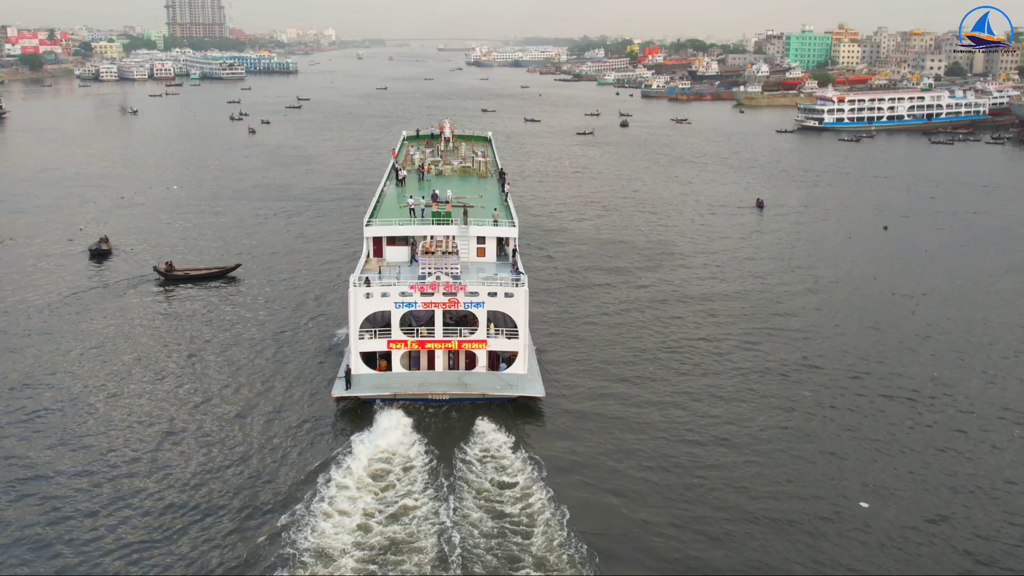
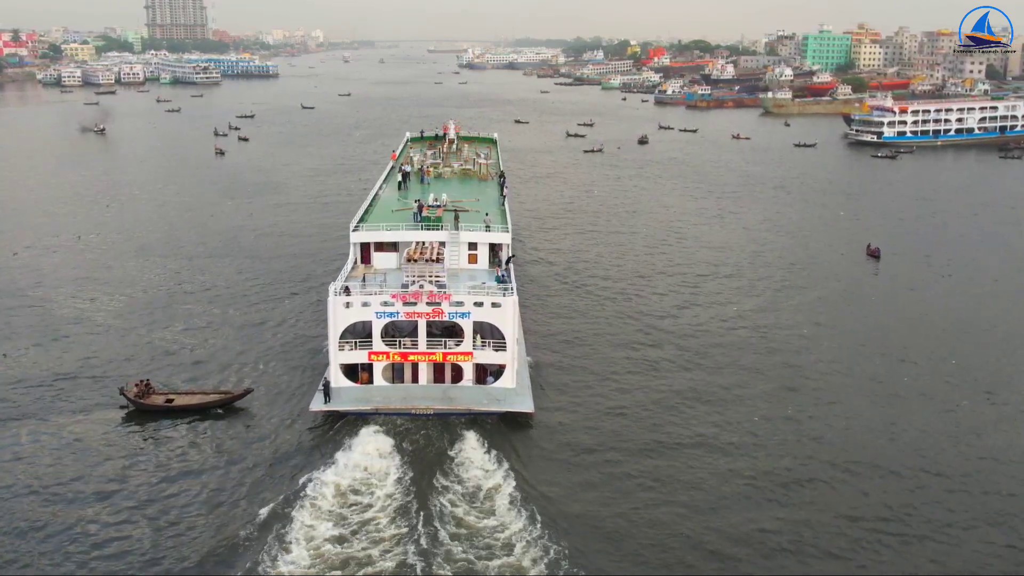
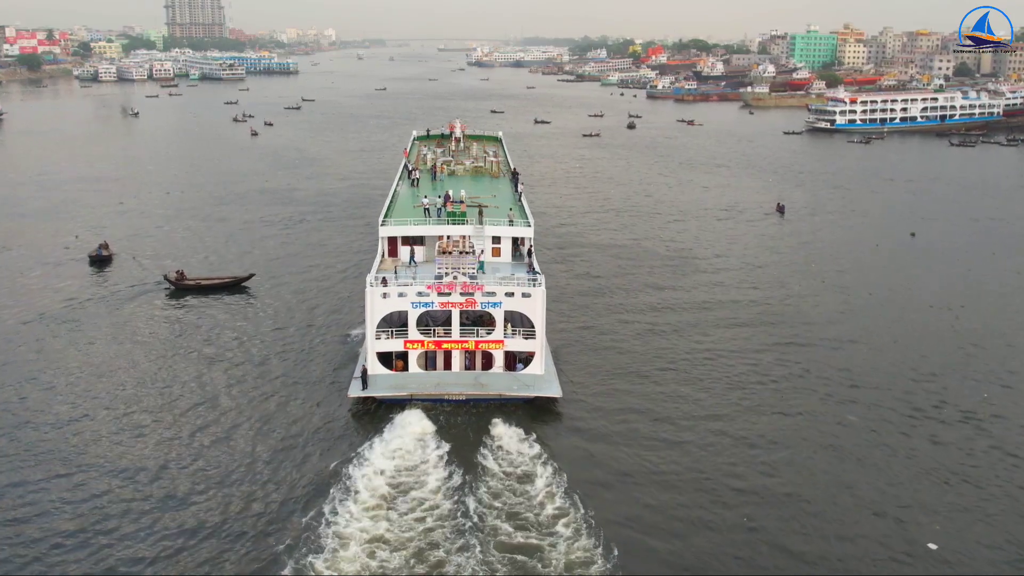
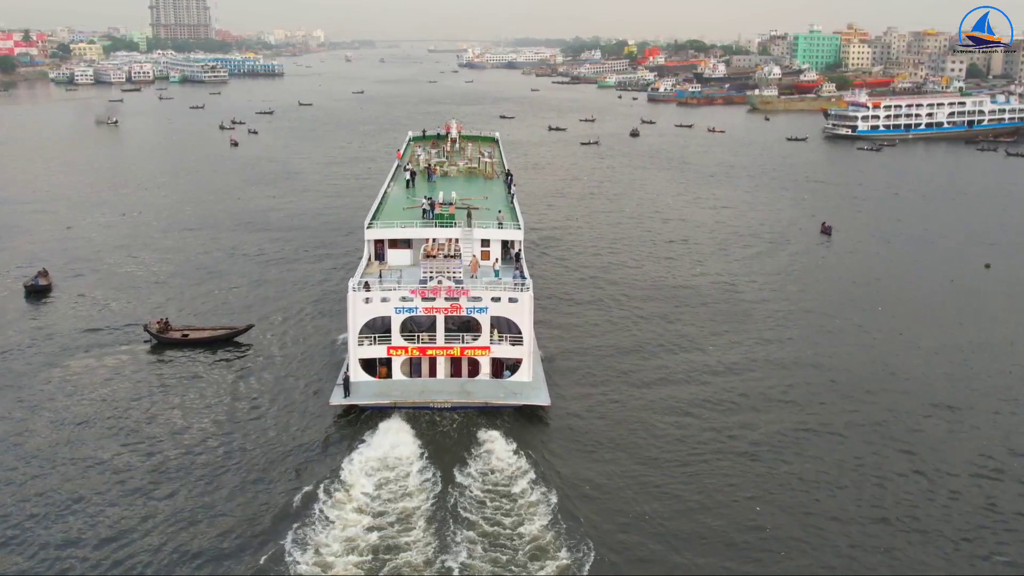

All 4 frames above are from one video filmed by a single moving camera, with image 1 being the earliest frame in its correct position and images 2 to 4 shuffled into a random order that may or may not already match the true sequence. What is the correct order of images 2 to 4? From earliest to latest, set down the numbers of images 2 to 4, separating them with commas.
3, 4, 2
